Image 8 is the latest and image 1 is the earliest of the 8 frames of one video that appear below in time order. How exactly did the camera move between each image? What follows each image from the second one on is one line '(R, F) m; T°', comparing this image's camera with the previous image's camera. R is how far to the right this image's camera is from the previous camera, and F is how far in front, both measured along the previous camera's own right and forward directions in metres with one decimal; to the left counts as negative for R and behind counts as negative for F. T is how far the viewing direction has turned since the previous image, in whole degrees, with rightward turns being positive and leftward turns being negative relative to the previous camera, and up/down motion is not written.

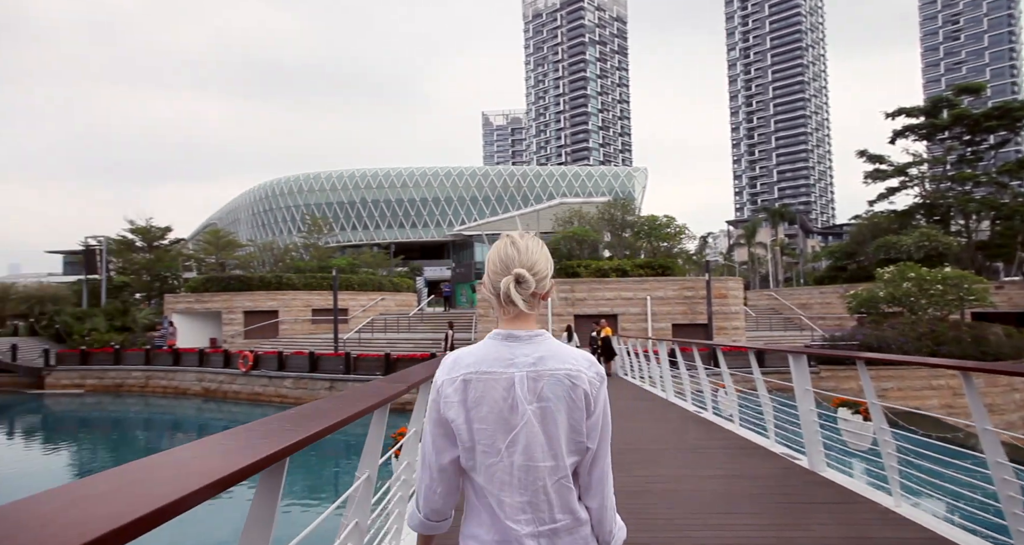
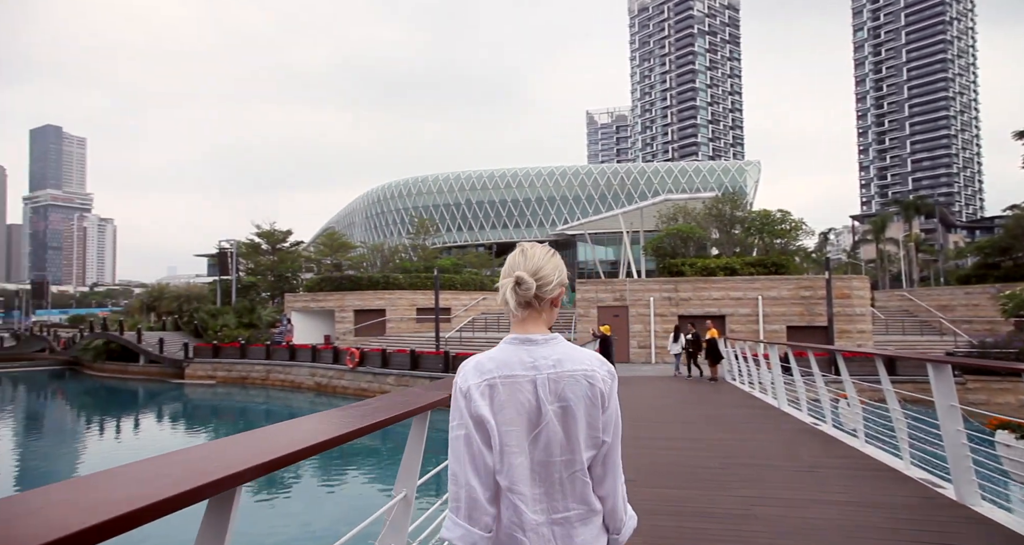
(+0.1, +0.3) m; -10°
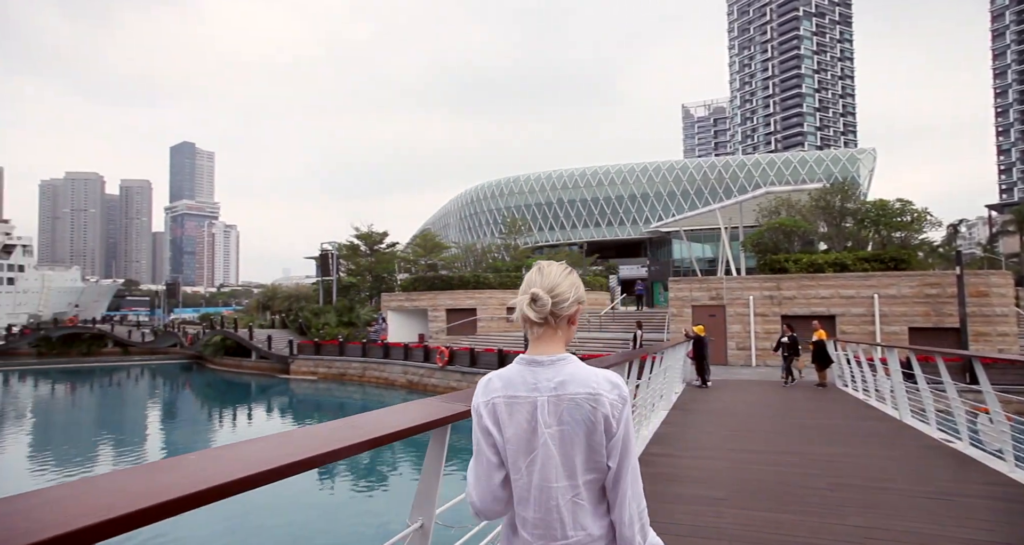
(+0.1, +0.2) m; -9°
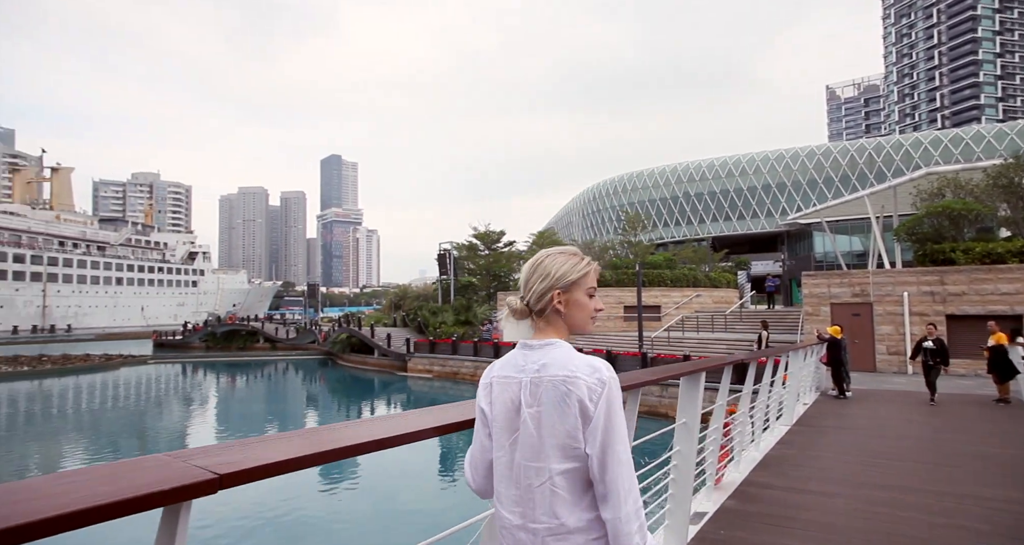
(+0.3, +0.4) m; -13°
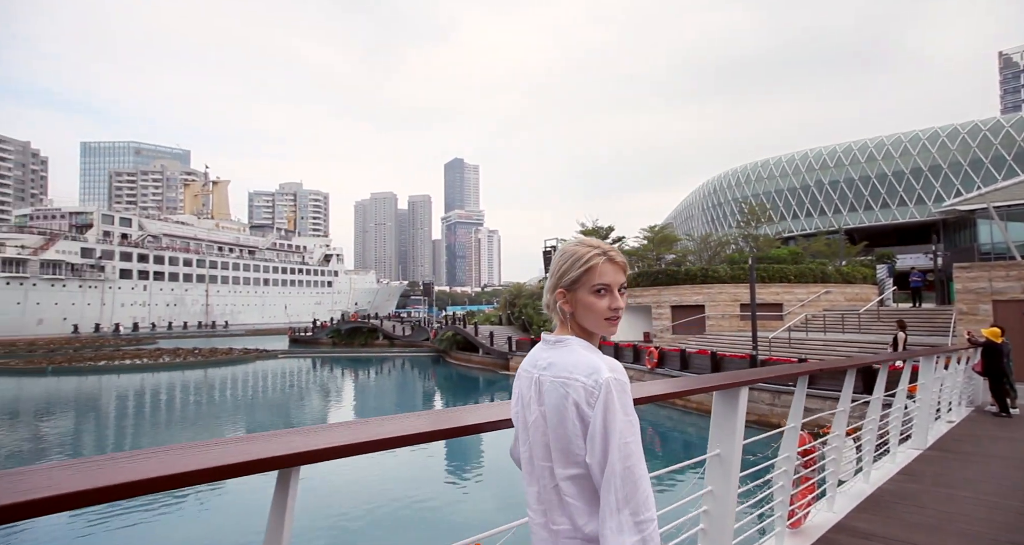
(+0.4, +0.4) m; -12°
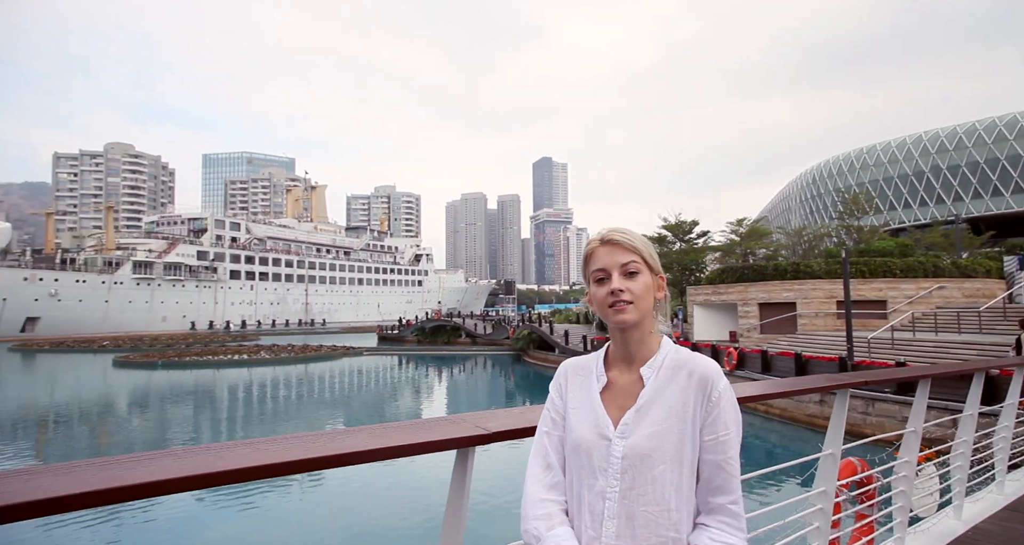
(+0.3, +0.3) m; -8°
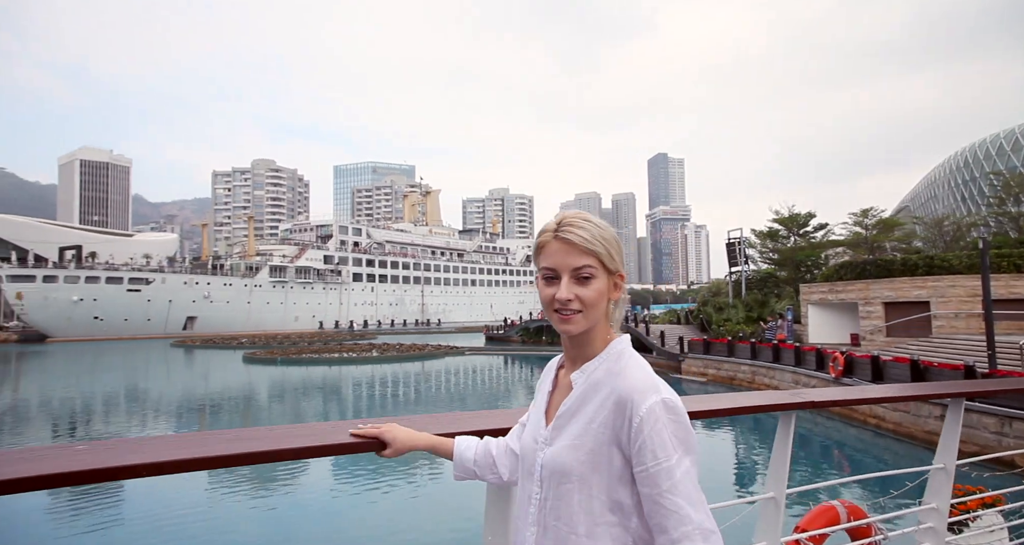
(+0.6, +0.4) m; -11°
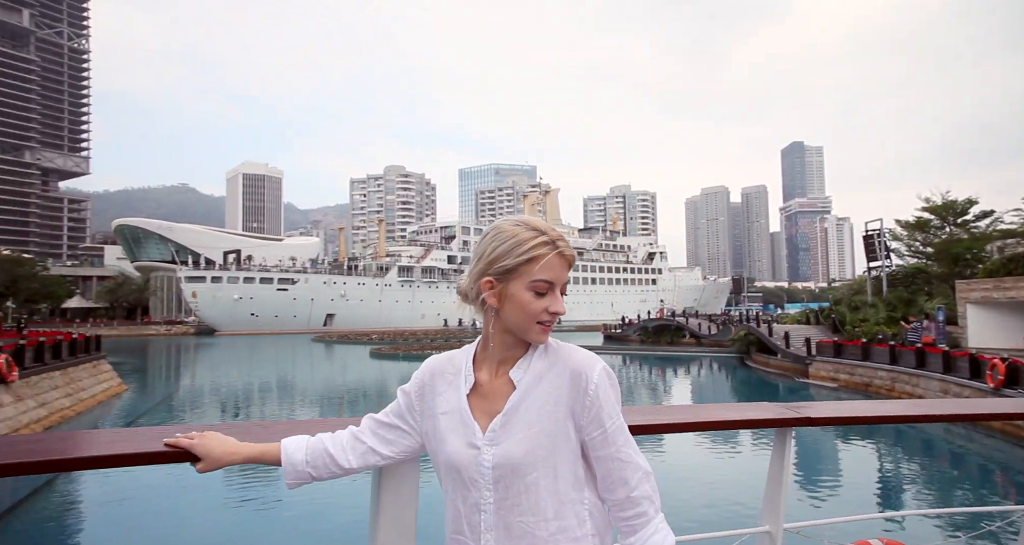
(+0.2, 0.0) m; -12°
